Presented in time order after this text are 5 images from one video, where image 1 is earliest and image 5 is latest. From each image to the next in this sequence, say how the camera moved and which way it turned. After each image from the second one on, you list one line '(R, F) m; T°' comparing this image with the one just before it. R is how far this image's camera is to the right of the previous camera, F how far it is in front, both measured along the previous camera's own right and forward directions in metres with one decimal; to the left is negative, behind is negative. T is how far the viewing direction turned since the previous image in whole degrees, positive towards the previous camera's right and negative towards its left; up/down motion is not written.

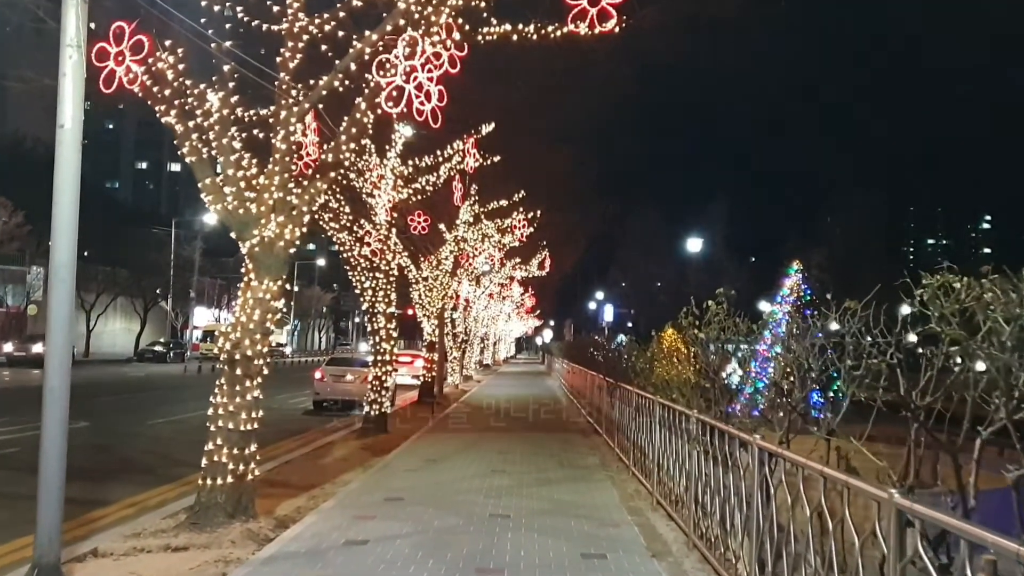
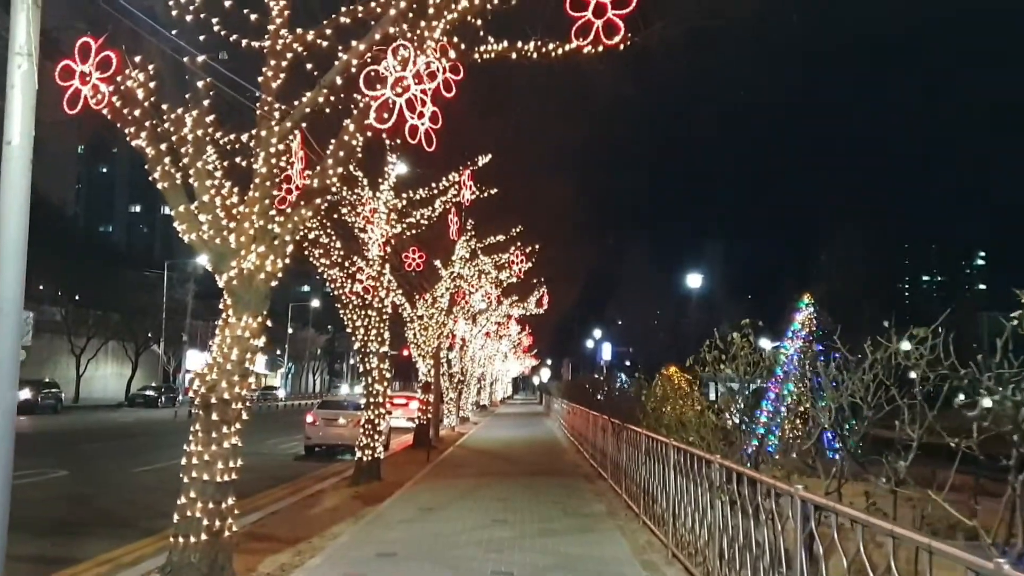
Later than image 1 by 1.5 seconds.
(-0.1, +0.7) m; 0°
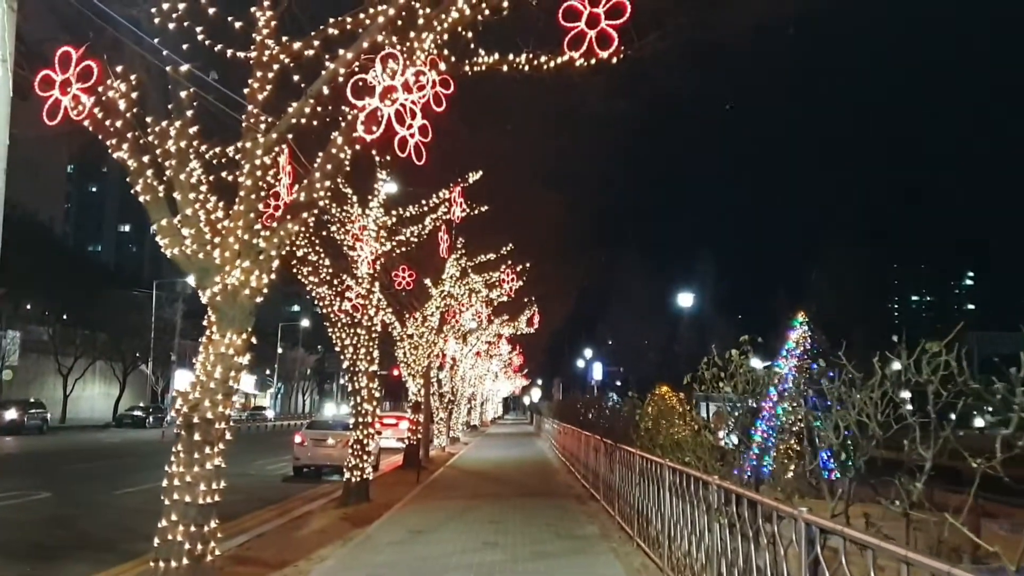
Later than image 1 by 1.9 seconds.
(0.0, +0.2) m; +1°
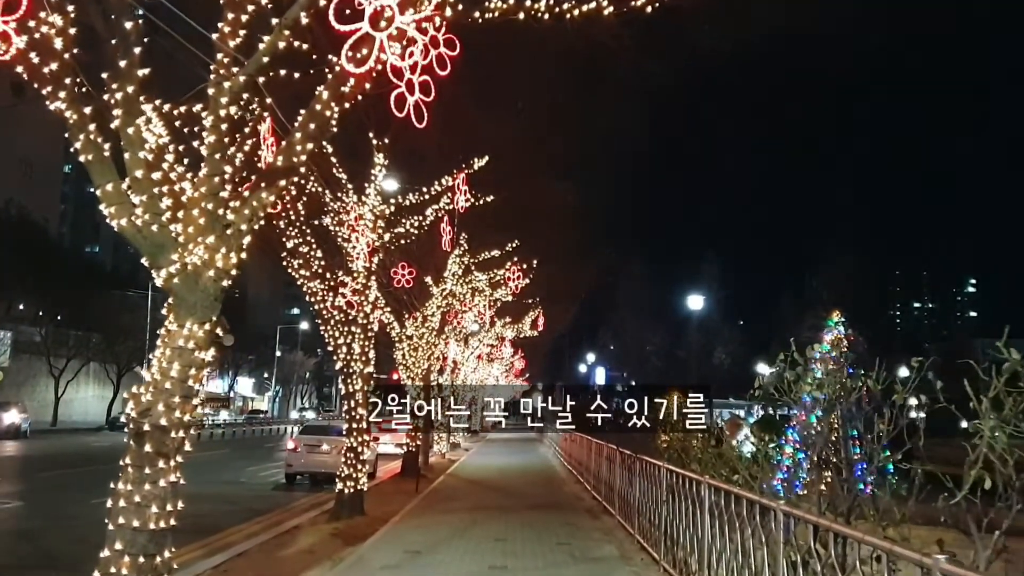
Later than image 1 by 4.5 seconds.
(-0.1, +1.3) m; 0°
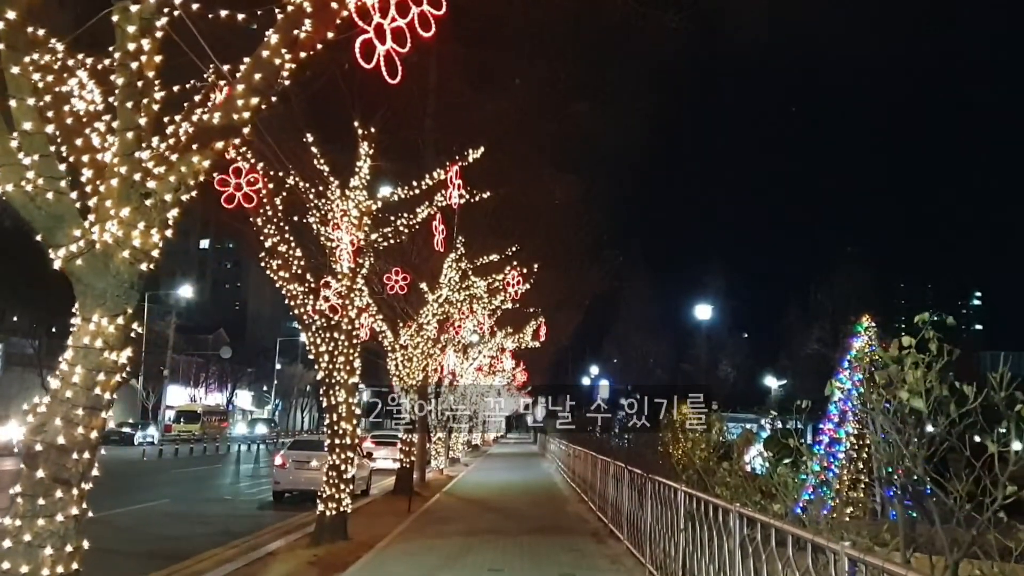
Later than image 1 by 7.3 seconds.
(+0.1, +1.3) m; 0°
